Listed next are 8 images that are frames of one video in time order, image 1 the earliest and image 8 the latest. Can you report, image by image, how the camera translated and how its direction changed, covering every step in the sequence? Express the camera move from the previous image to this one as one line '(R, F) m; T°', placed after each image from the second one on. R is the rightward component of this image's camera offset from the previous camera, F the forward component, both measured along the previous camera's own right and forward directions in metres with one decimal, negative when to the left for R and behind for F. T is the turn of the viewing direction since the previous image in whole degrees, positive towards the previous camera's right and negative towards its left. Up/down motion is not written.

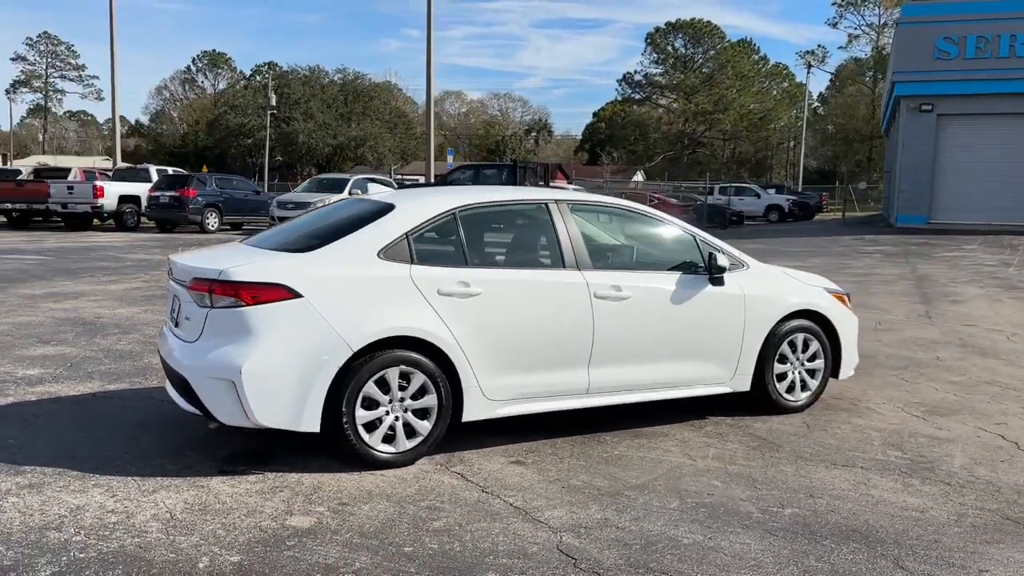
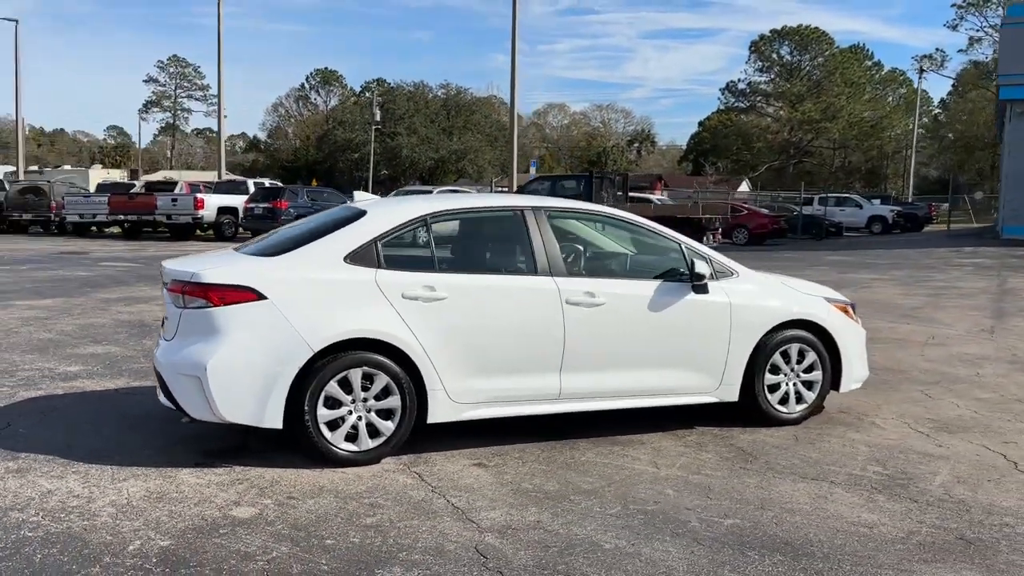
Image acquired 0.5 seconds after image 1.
(+0.8, 0.0) m; -6°
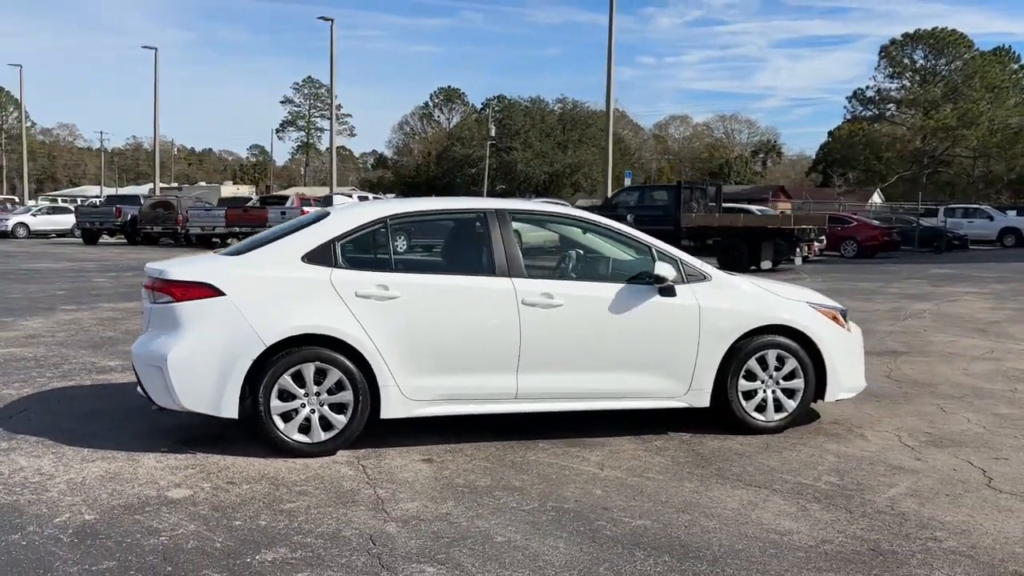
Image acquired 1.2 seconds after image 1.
(+1.0, 0.0) m; -8°
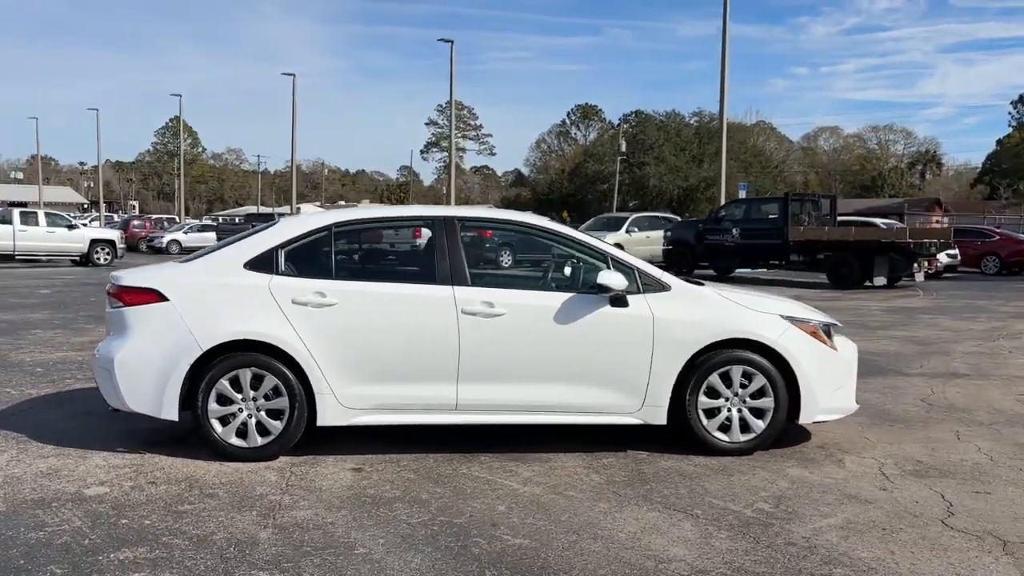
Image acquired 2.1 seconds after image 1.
(+1.2, +0.2) m; -9°
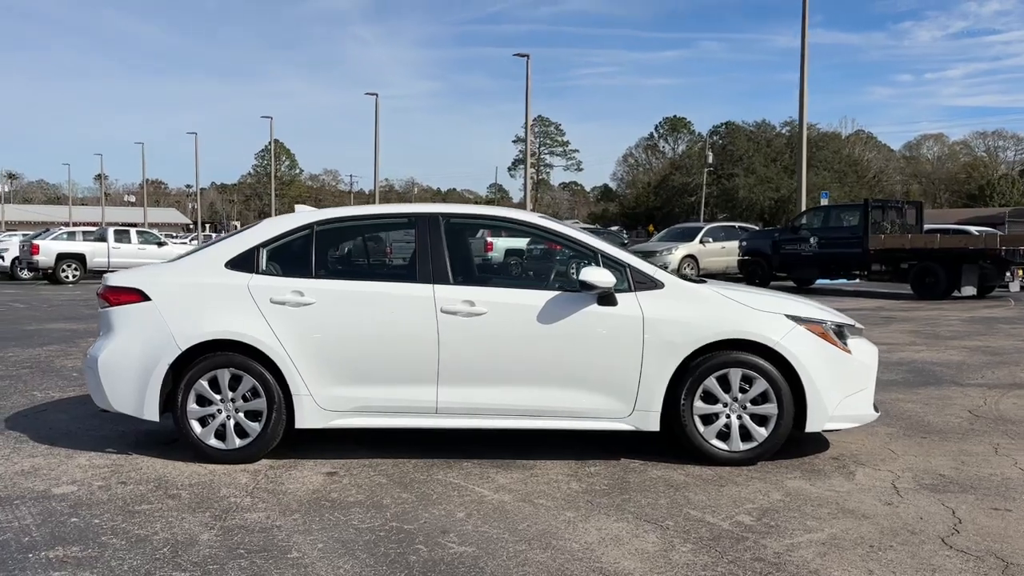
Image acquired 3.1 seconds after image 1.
(+0.6, +0.3) m; -6°
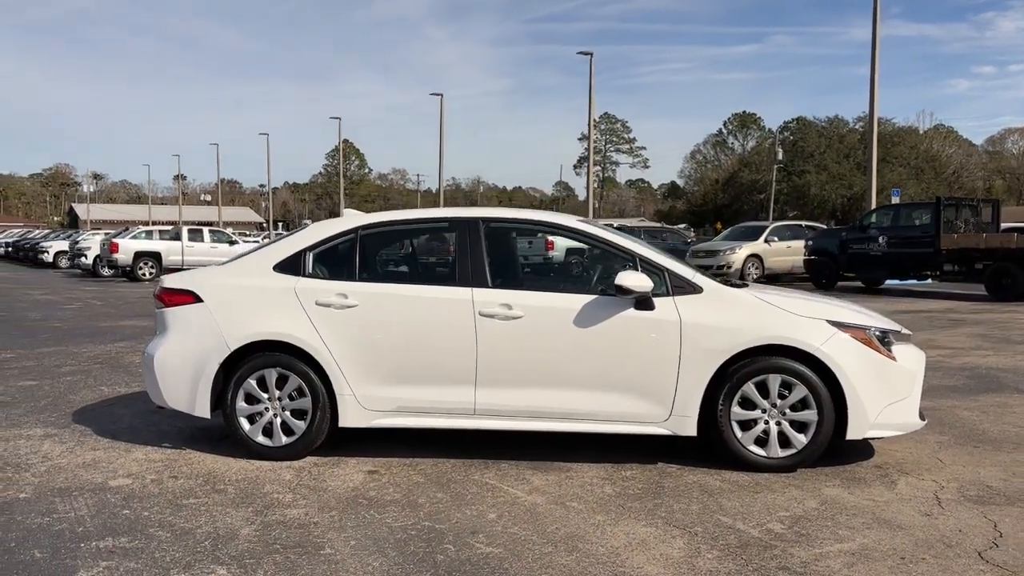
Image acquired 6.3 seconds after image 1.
(+0.2, -0.1) m; -4°
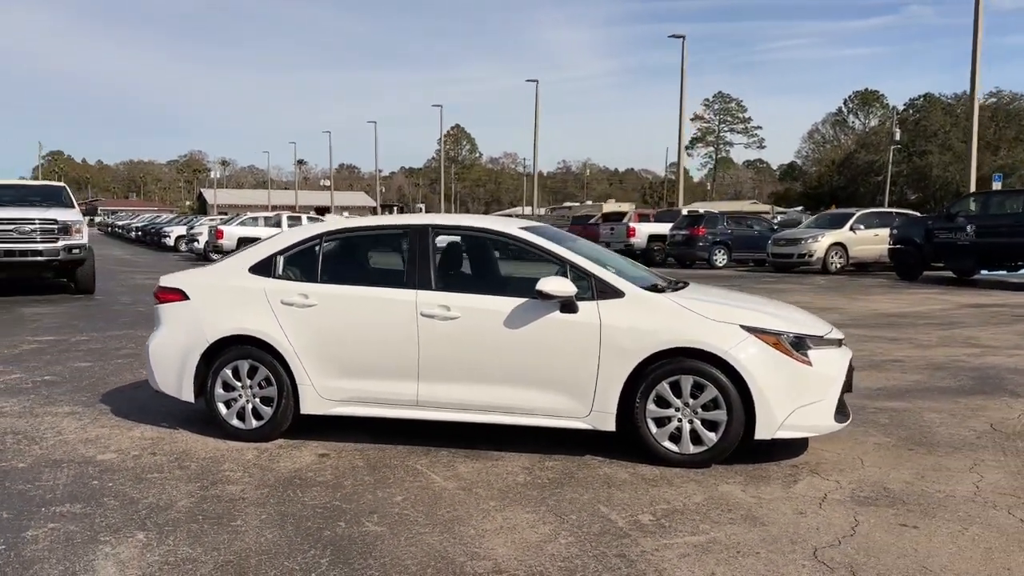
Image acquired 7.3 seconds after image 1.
(+1.1, -0.4) m; -7°
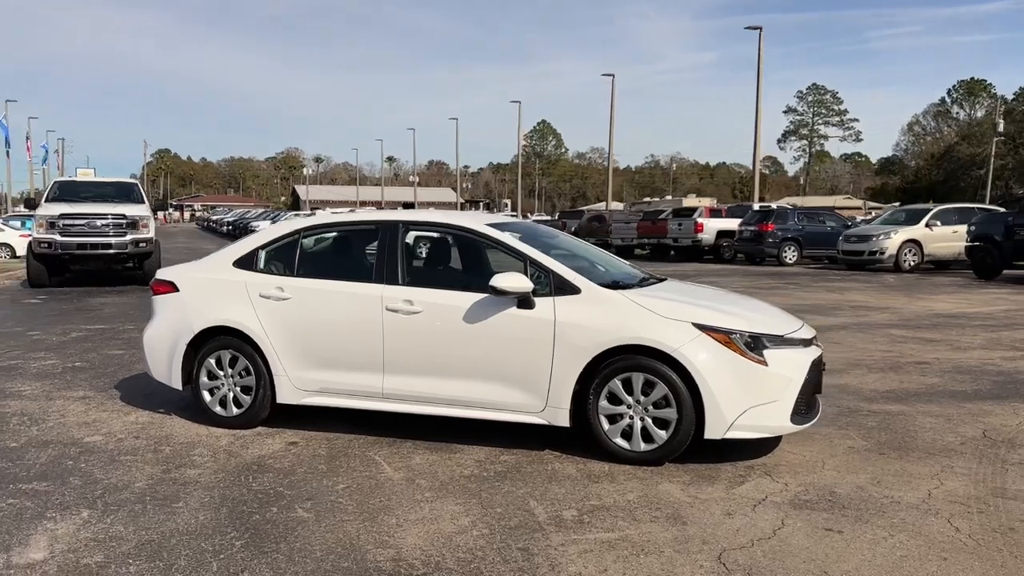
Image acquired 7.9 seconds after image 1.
(+0.8, 0.0) m; -6°
